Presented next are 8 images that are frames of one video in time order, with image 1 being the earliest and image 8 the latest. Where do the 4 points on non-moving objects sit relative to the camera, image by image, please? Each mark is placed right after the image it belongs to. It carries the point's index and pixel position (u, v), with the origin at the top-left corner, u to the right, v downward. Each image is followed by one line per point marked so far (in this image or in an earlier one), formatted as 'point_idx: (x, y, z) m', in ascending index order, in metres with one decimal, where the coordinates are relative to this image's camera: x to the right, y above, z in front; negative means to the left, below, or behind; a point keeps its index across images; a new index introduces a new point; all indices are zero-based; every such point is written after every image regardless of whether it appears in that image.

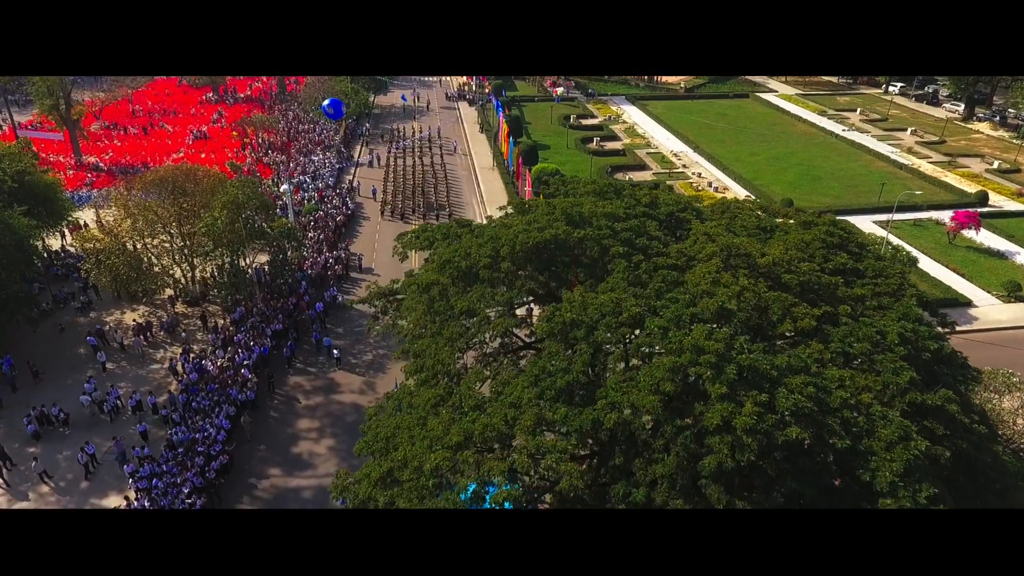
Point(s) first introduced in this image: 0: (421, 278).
0: (-2.4, +0.5, +16.0) m
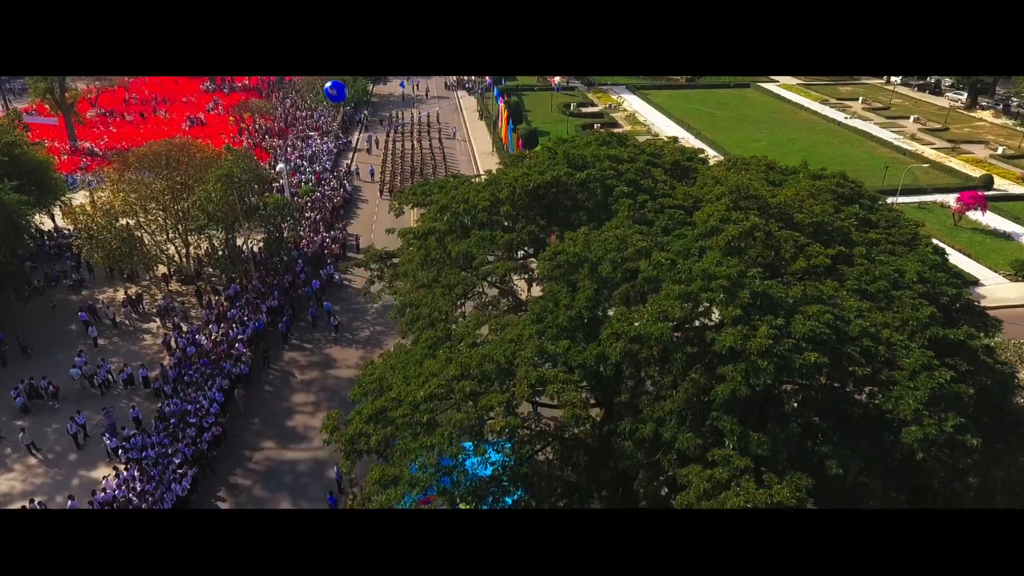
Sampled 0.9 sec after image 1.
0: (-2.4, +1.6, +15.5) m
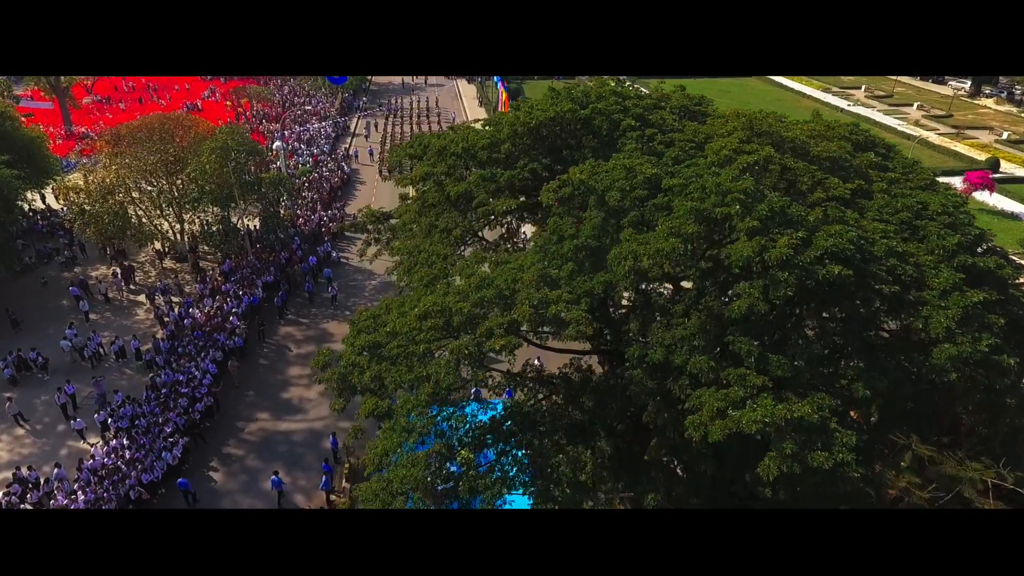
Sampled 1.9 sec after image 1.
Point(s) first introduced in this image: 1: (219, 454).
0: (-2.3, +2.6, +15.0) m
1: (-9.0, -5.1, +19.3) m
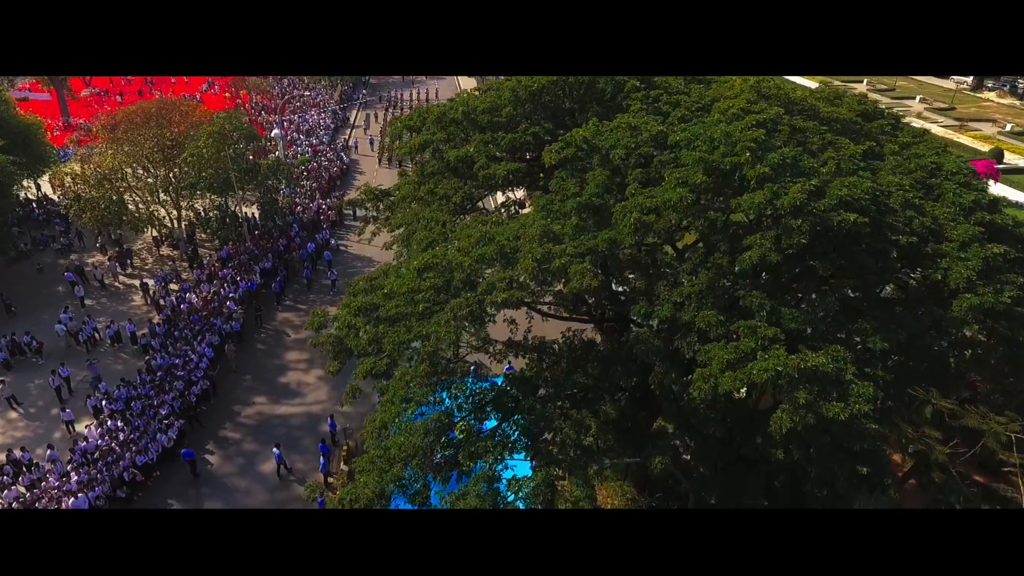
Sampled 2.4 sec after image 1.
0: (-2.3, +3.2, +14.7) m
1: (-9.0, -4.5, +19.0) m
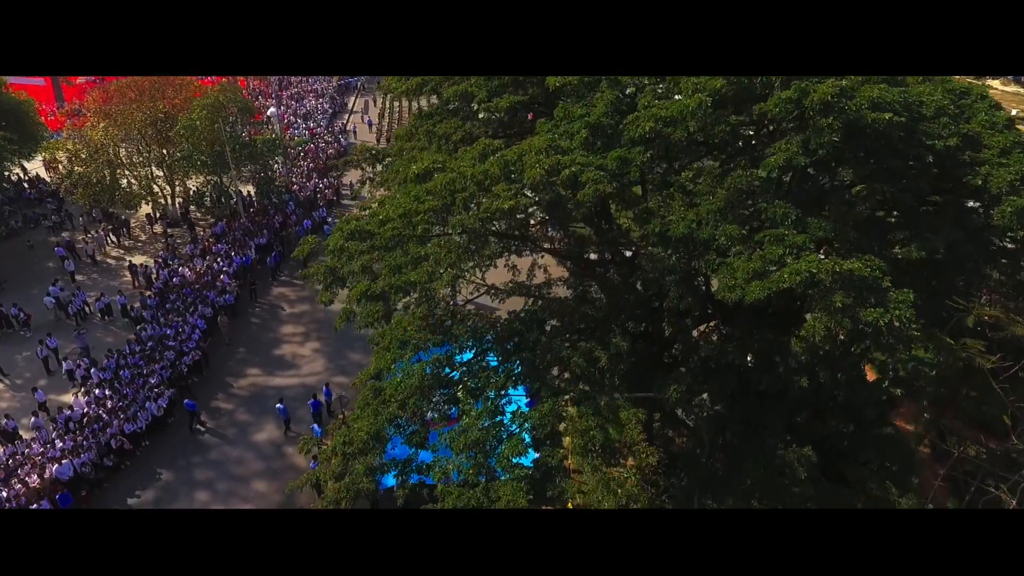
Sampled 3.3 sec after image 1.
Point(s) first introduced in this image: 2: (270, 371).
0: (-2.3, +4.2, +14.1) m
1: (-9.0, -3.5, +18.4) m
2: (-7.7, -2.7, +20.0) m
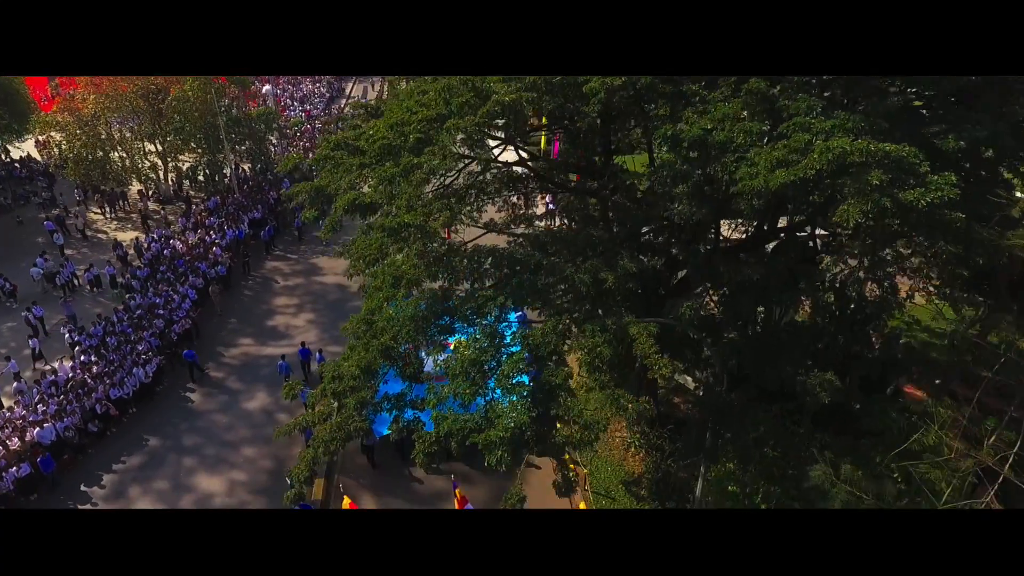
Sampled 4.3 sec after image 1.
0: (-2.3, +5.2, +13.5) m
1: (-9.0, -2.5, +17.8) m
2: (-7.7, -1.7, +19.4) m
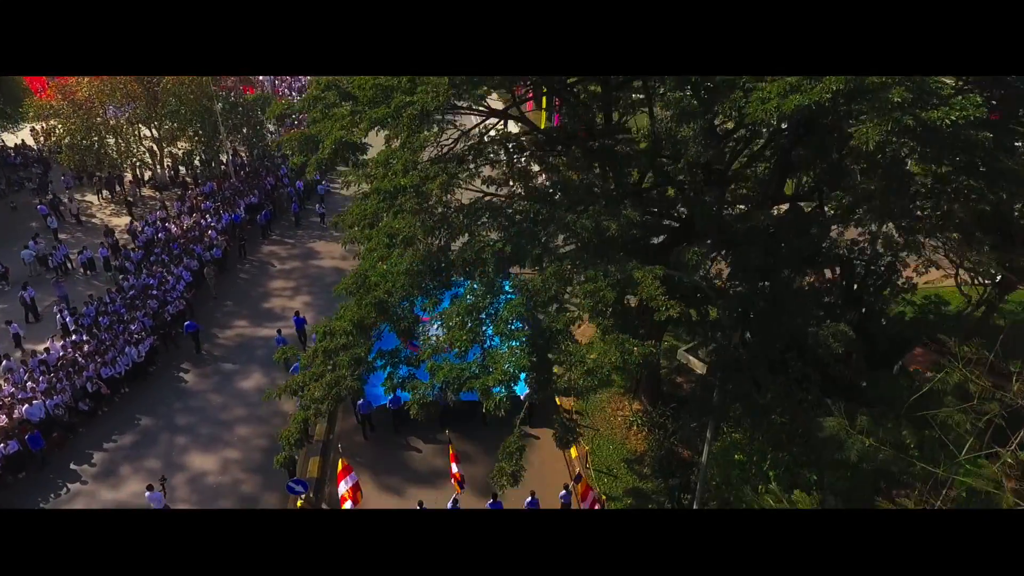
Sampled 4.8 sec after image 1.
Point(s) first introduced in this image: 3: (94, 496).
0: (-2.3, +5.8, +13.2) m
1: (-9.0, -1.9, +17.5) m
2: (-7.8, -1.1, +19.1) m
3: (-8.8, -4.4, +13.2) m
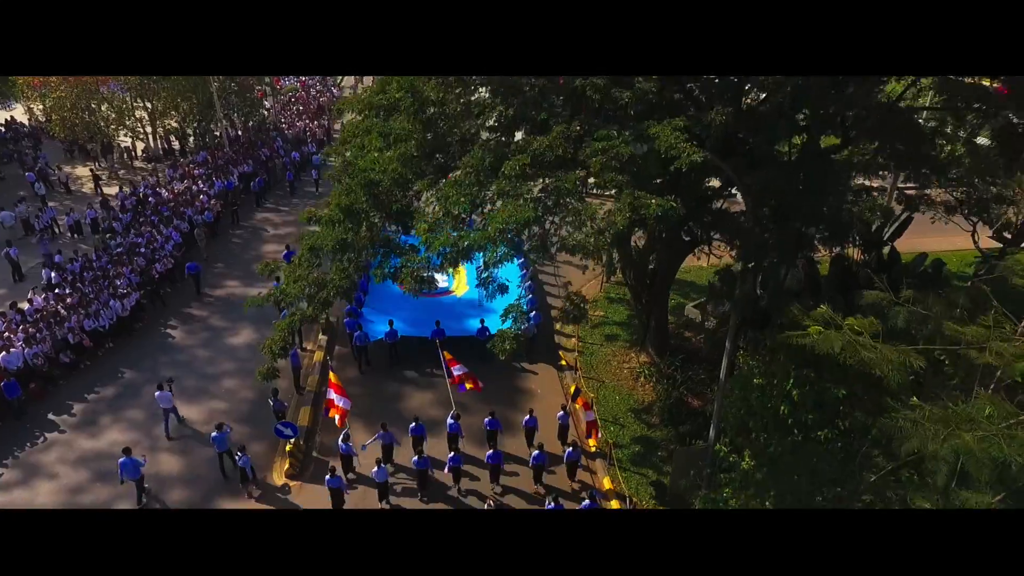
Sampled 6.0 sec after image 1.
0: (-2.3, +7.1, +12.6) m
1: (-9.0, -0.7, +16.8) m
2: (-7.7, +0.1, +18.4) m
3: (-8.8, -3.1, +12.5) m
